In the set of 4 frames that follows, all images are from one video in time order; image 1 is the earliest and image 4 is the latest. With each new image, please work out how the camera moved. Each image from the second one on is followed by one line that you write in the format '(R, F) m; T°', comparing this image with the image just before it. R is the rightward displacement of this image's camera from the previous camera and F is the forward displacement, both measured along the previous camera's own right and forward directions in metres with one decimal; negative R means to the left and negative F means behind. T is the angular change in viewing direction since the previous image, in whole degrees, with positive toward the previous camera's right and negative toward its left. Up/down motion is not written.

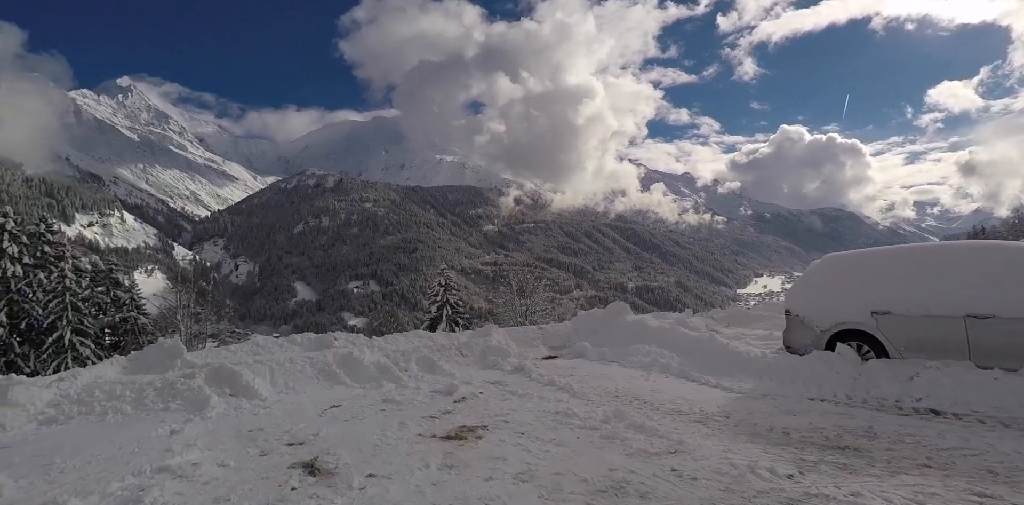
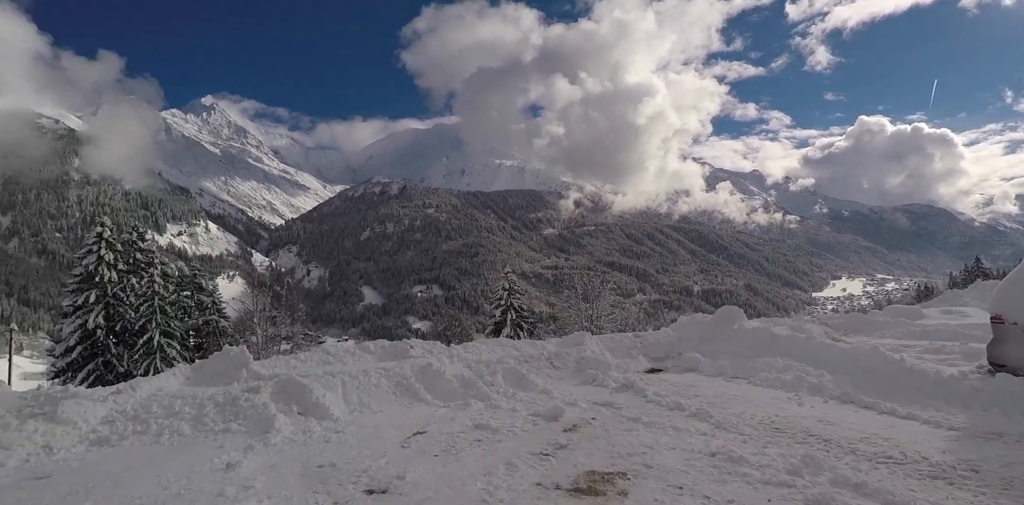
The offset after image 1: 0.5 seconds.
(-0.7, +1.6) m; -6°
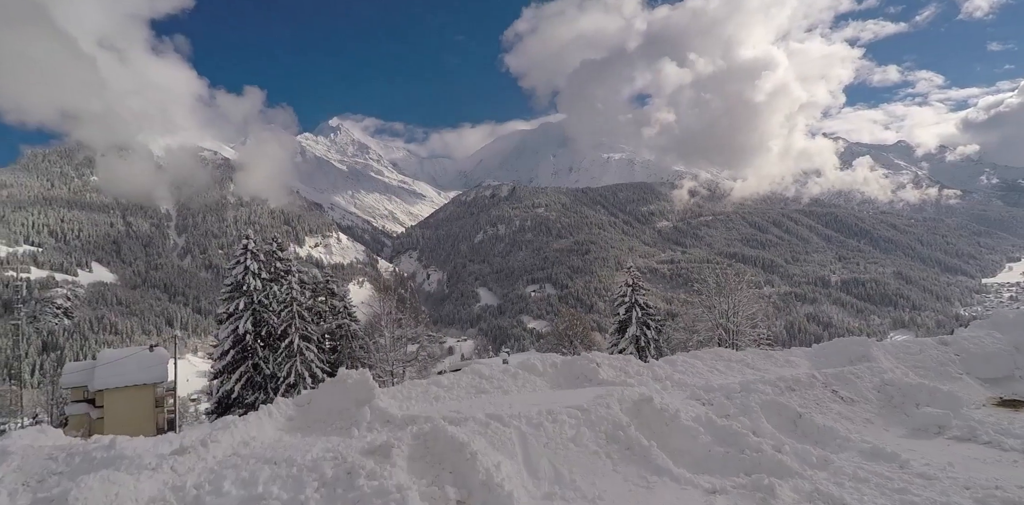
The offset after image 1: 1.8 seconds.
(-1.6, +4.0) m; -10°
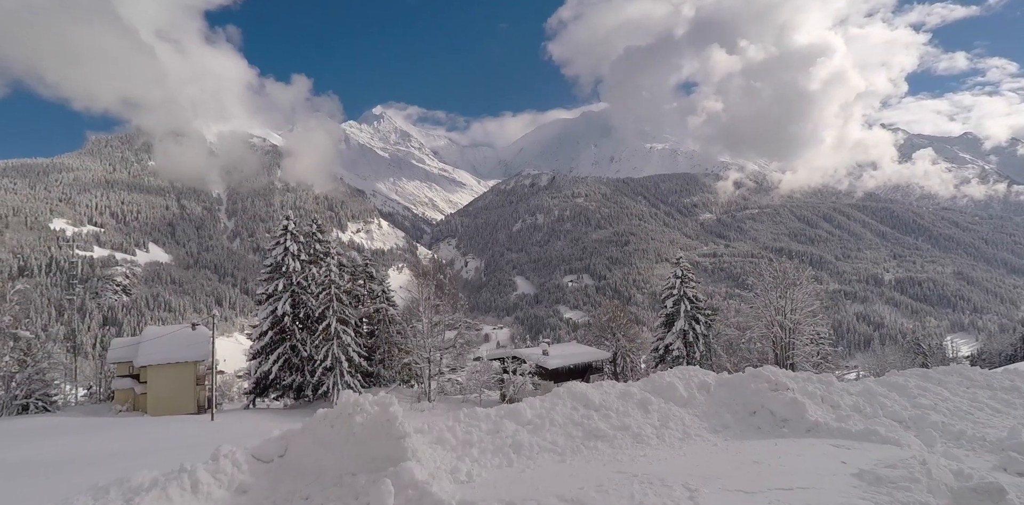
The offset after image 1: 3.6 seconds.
(-0.8, +3.5) m; -4°
